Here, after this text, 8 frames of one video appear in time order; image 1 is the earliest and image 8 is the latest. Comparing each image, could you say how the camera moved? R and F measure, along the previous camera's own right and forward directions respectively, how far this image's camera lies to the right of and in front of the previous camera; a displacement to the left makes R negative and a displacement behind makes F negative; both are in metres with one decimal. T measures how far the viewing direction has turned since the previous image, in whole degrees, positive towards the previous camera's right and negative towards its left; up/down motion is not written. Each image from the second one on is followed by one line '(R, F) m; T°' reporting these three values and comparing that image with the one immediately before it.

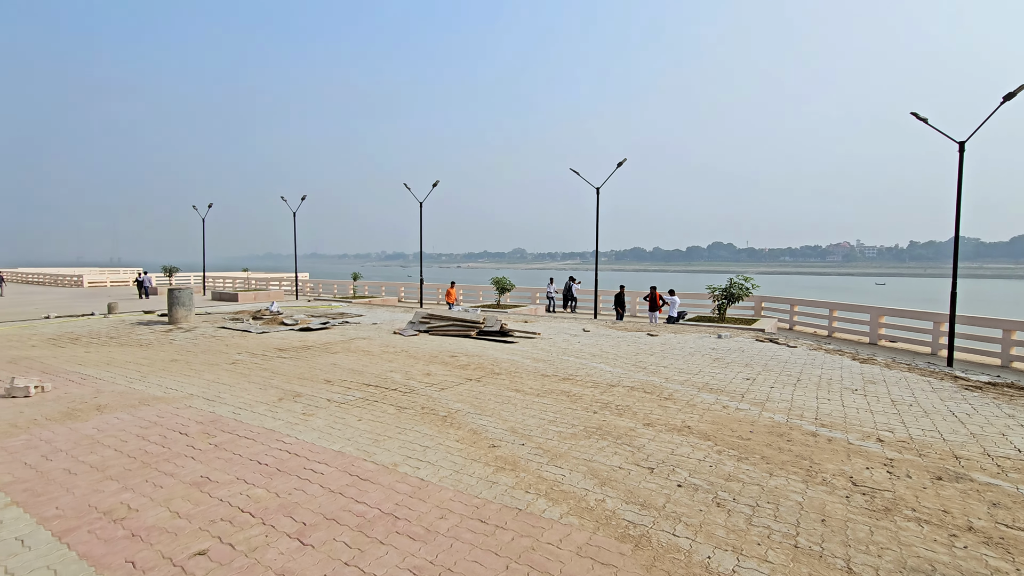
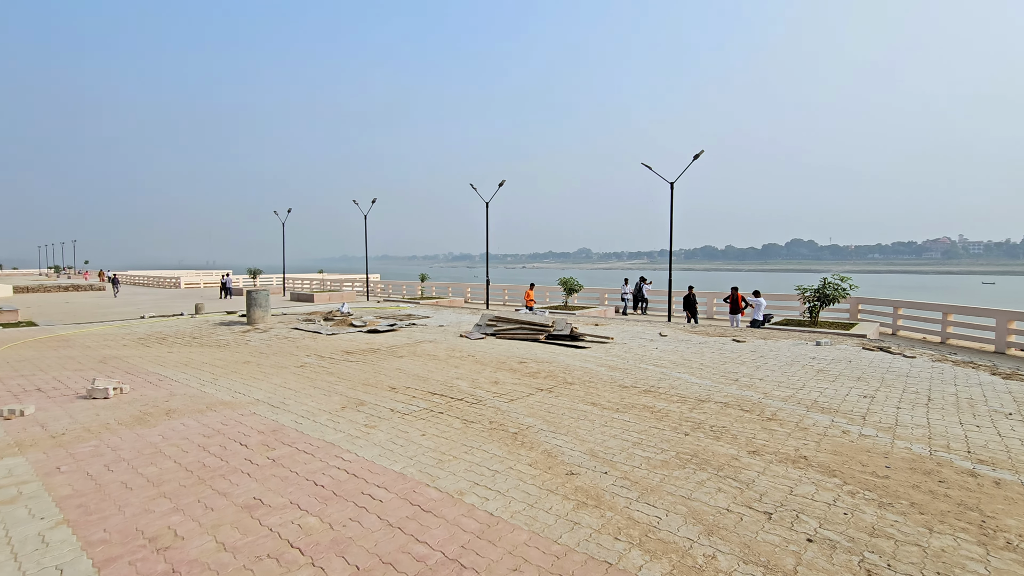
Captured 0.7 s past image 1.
(-0.1, +0.6) m; -7°
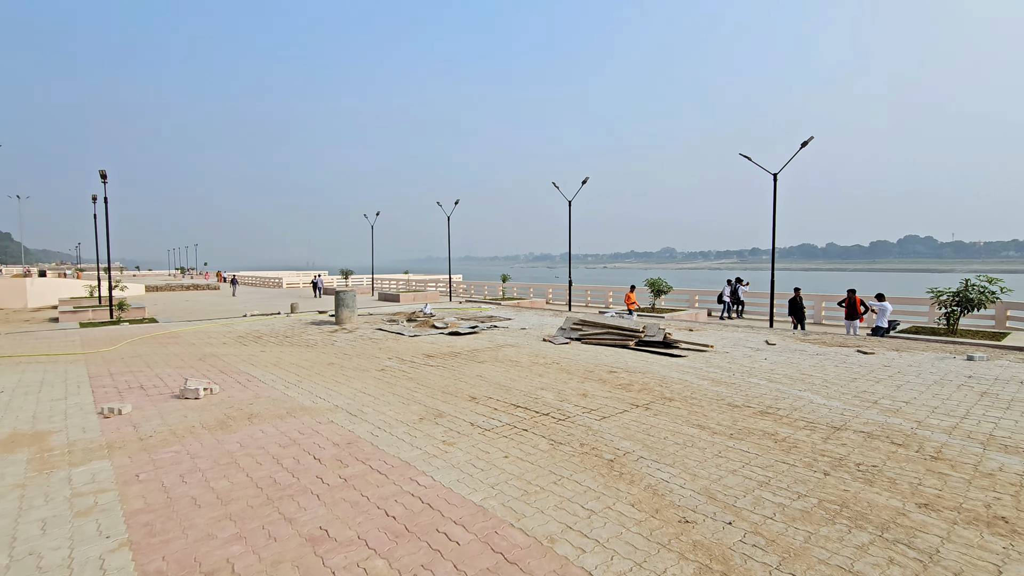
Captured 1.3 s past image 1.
(-0.1, +0.6) m; -9°
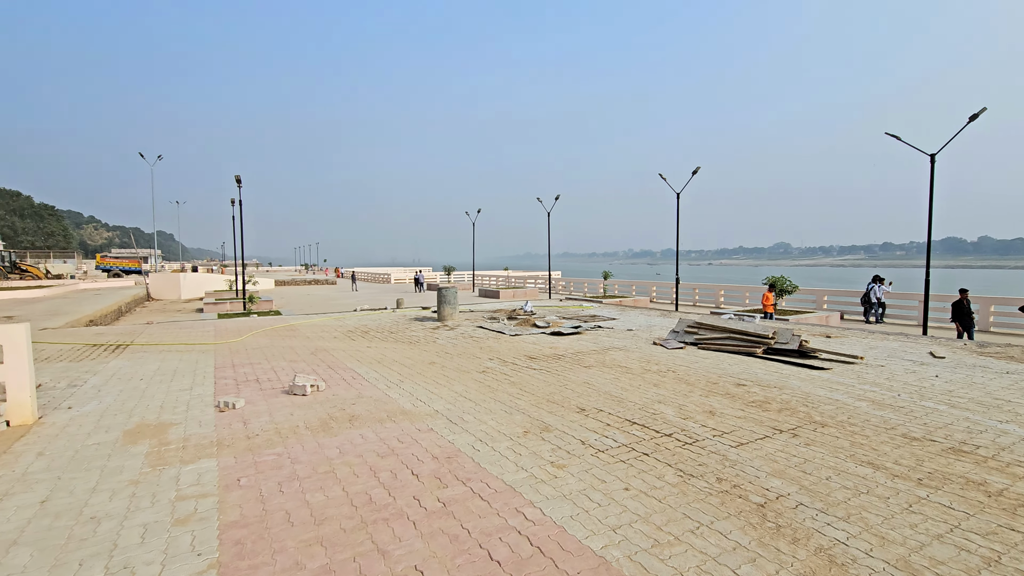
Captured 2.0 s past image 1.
(-0.2, +0.6) m; -11°
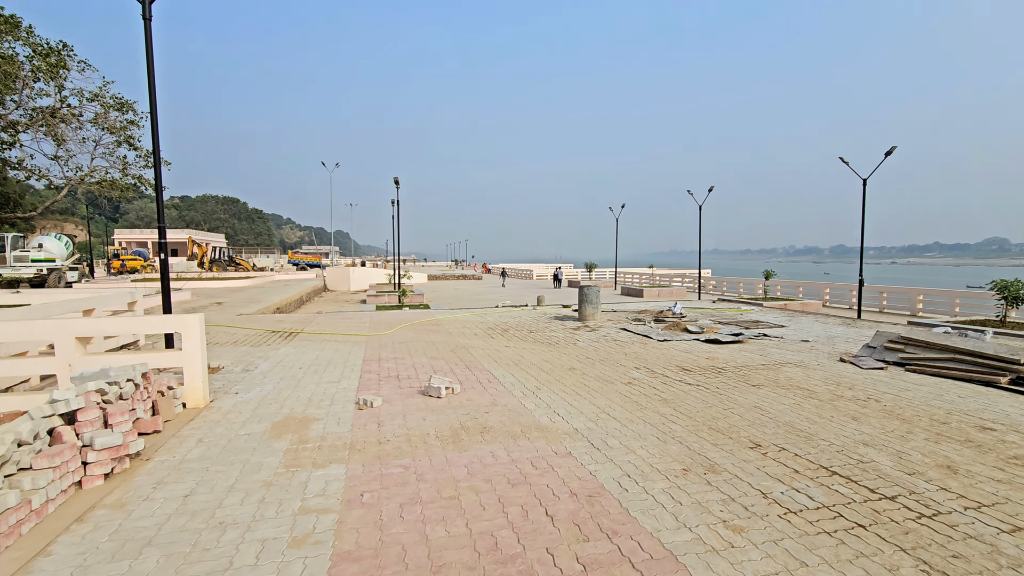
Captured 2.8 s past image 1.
(-0.1, +0.7) m; -16°
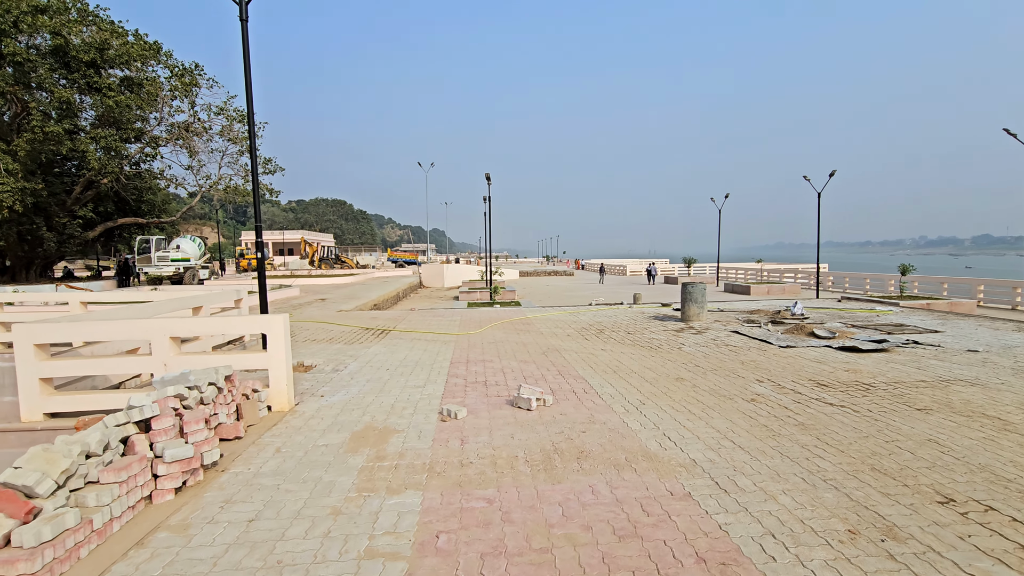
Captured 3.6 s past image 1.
(-0.1, +0.7) m; -10°
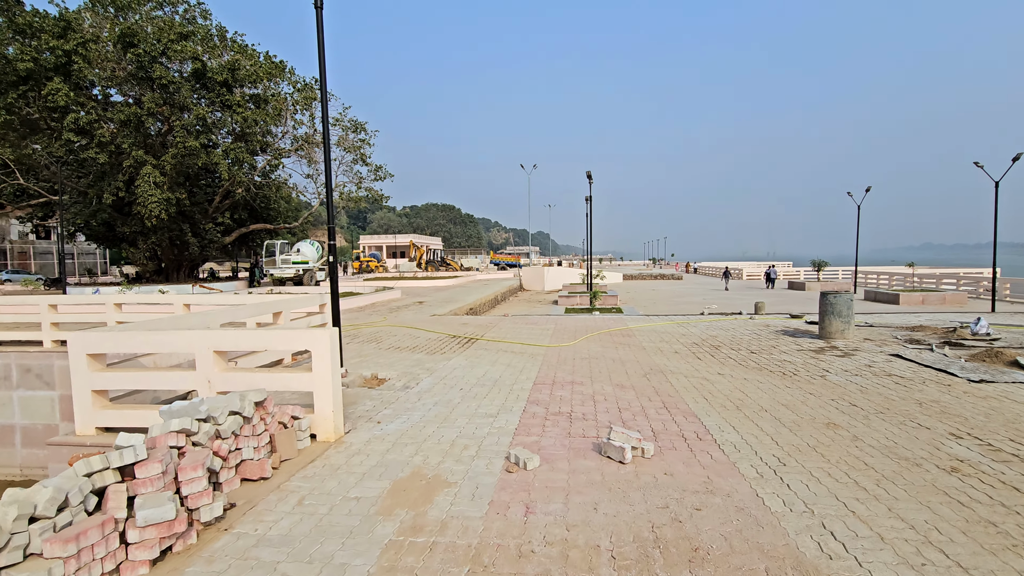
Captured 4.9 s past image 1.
(+0.1, +1.2) m; -11°
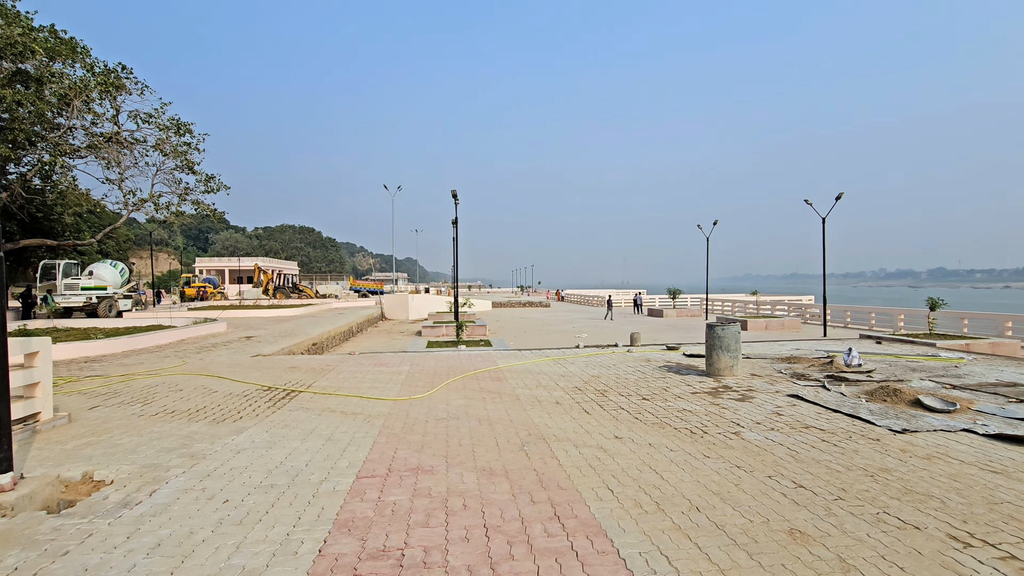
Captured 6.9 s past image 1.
(+0.5, +2.3) m; +14°
